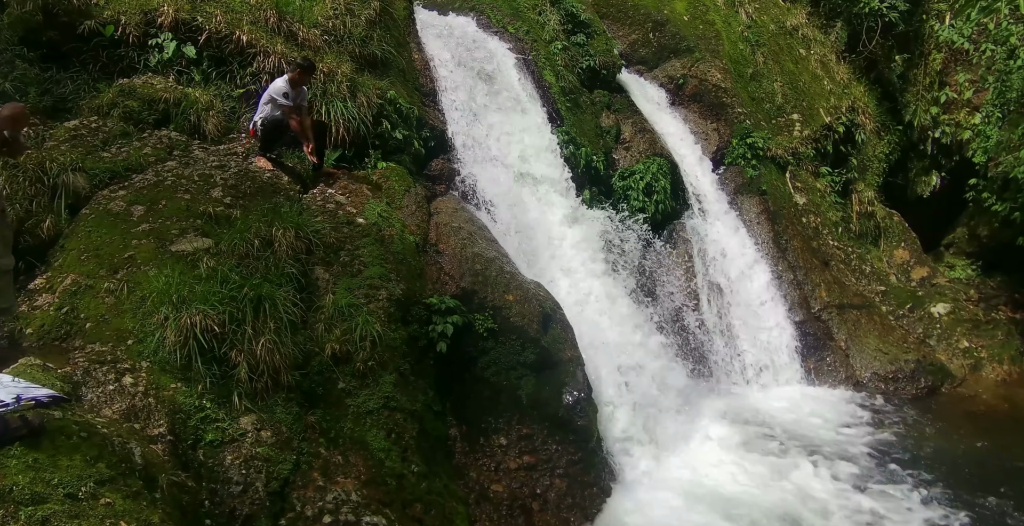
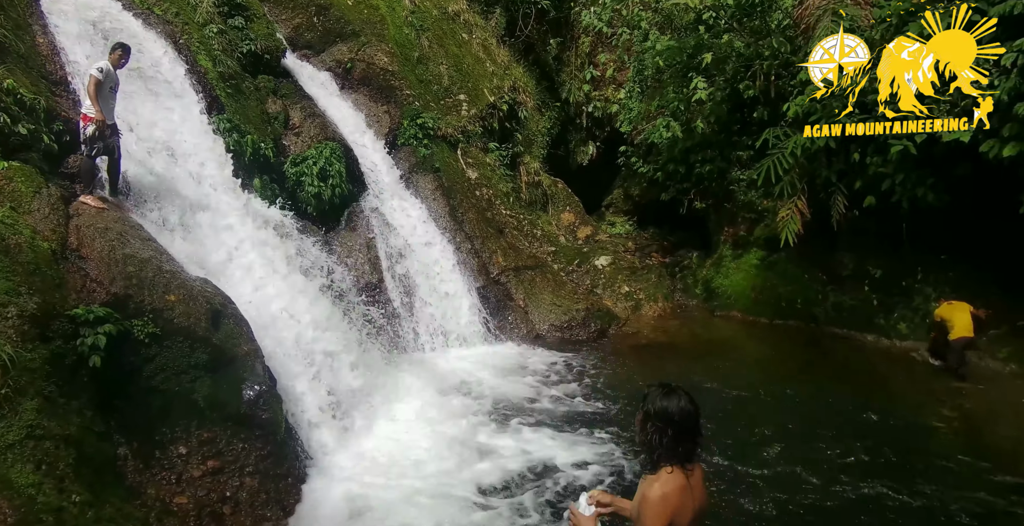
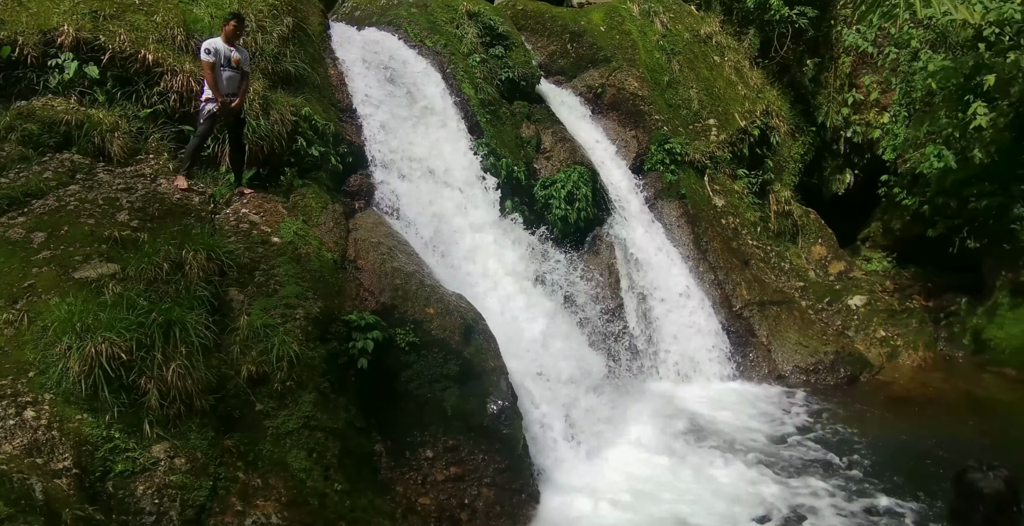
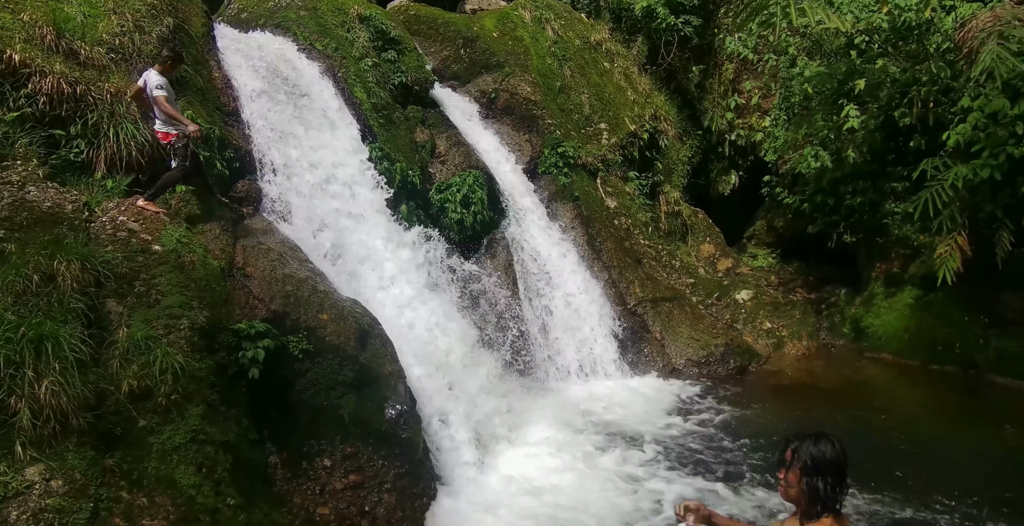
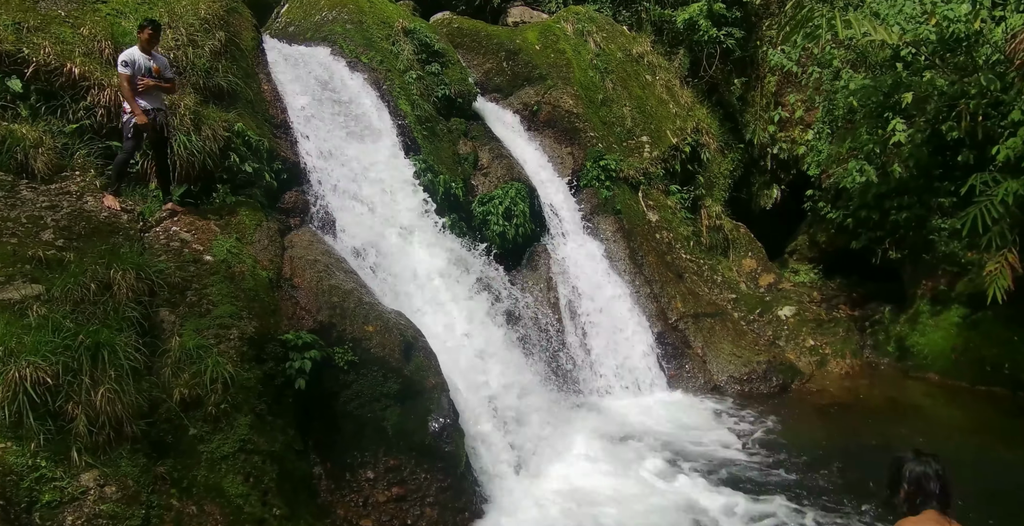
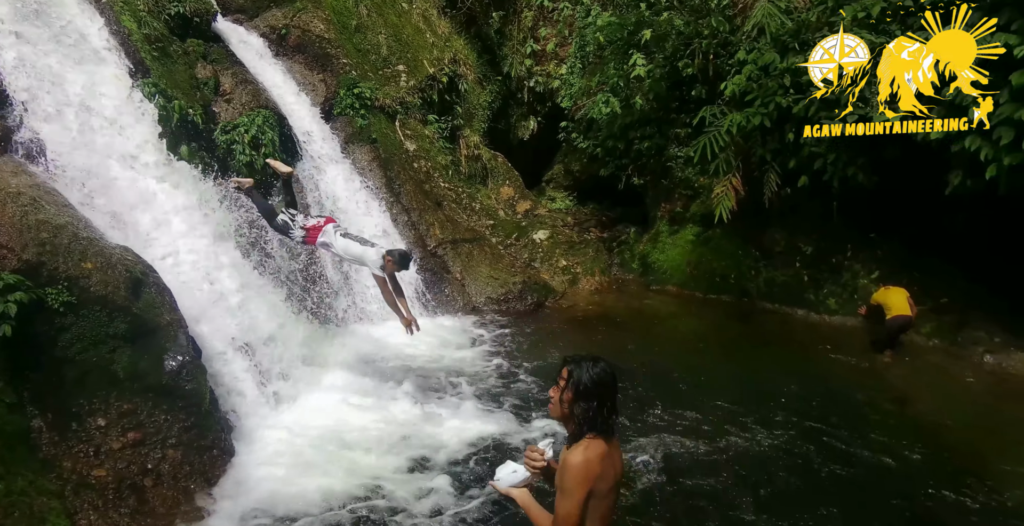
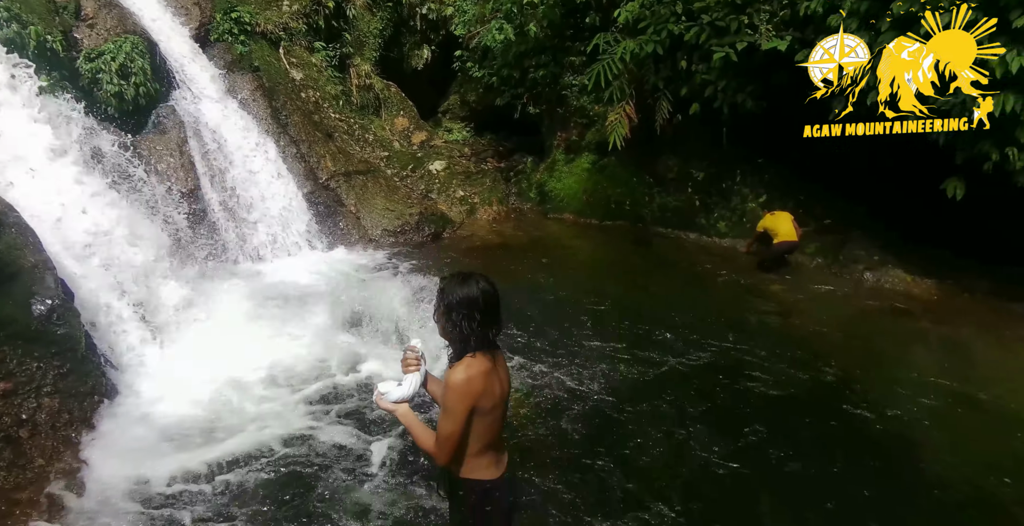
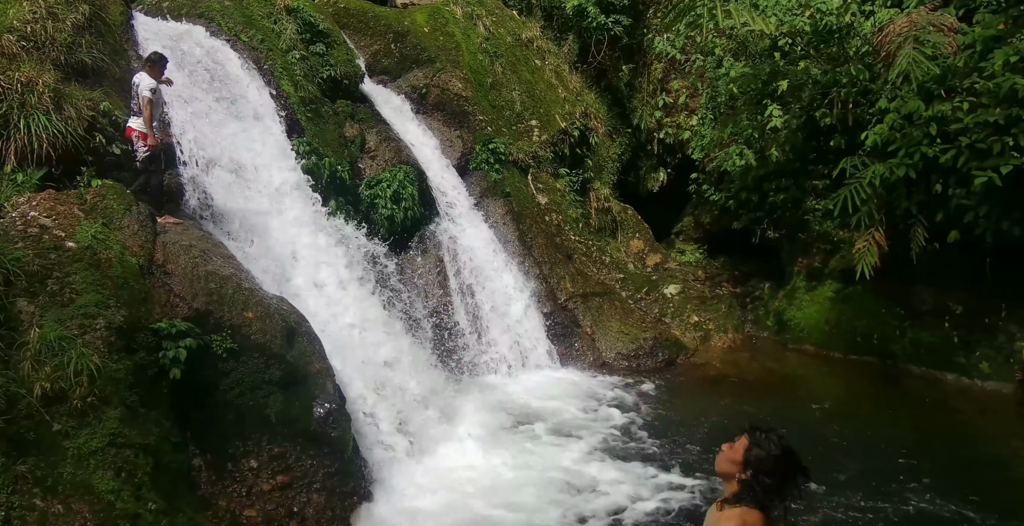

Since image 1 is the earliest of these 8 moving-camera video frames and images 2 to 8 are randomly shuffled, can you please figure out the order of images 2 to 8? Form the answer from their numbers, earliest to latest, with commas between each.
3, 5, 4, 8, 2, 6, 7
